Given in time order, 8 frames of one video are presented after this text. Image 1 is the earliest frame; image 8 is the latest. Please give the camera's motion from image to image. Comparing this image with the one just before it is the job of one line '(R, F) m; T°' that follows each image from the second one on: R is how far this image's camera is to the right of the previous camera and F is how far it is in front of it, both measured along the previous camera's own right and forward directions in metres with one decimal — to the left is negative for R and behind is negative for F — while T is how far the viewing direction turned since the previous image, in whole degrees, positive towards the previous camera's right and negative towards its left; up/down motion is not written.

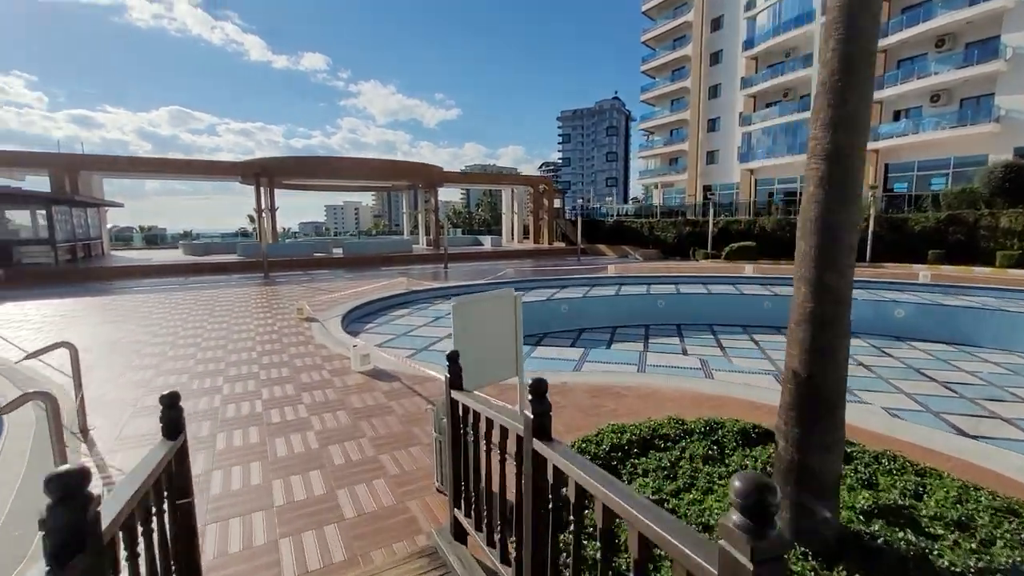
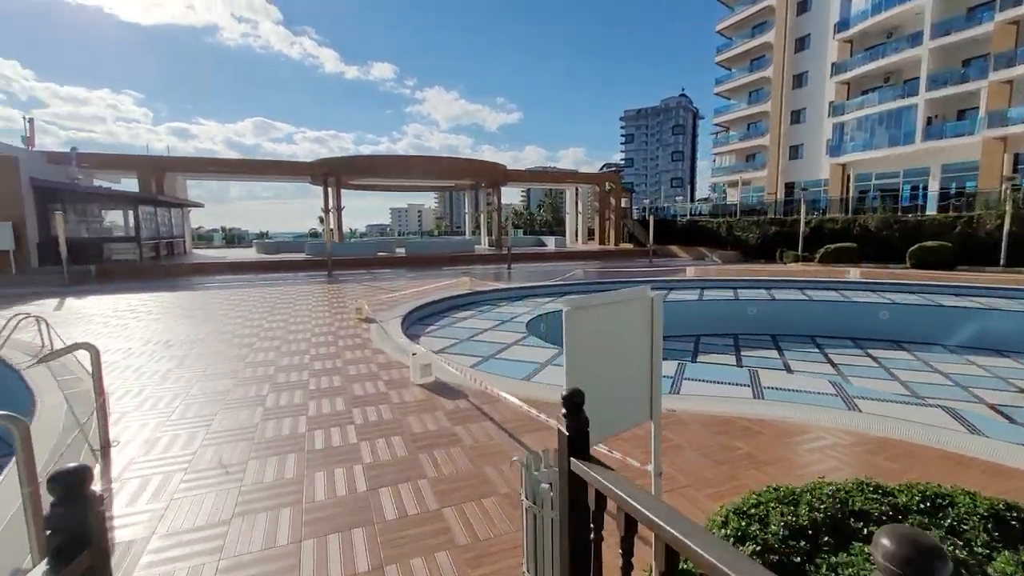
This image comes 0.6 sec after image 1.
(-0.3, +1.0) m; -7°
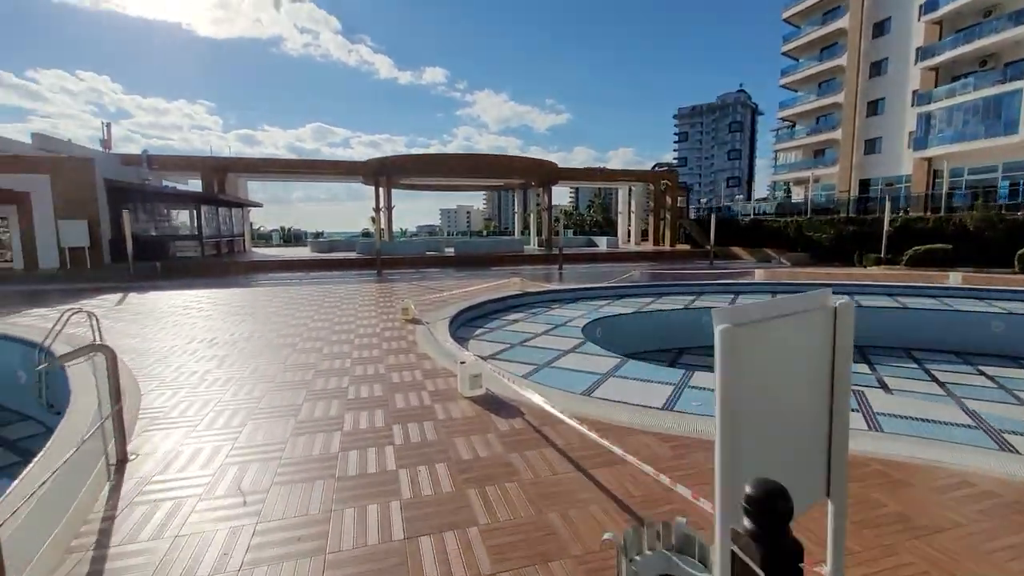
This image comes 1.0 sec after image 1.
(-0.1, +0.6) m; -6°
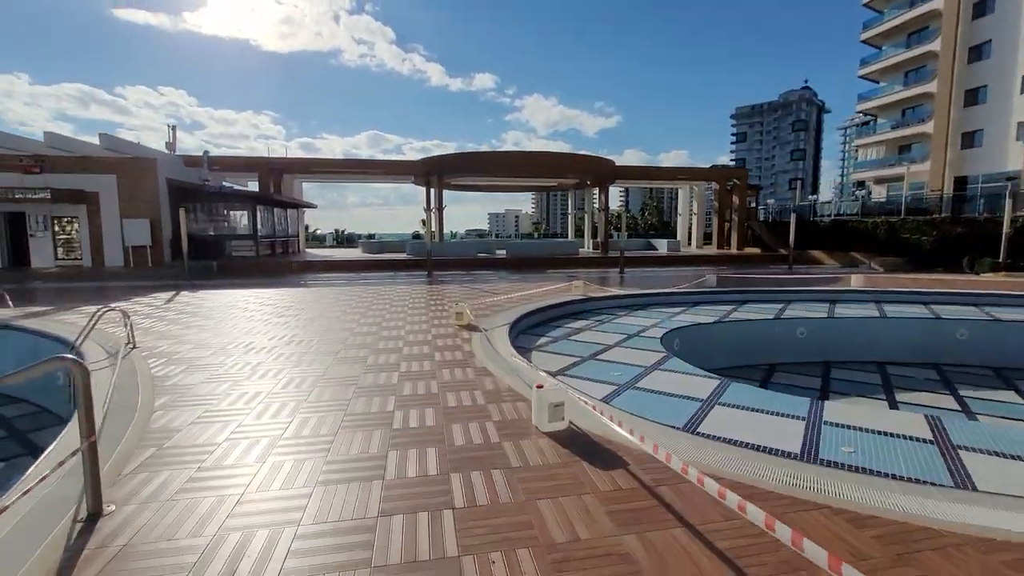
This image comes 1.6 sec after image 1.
(-0.3, +1.0) m; -6°
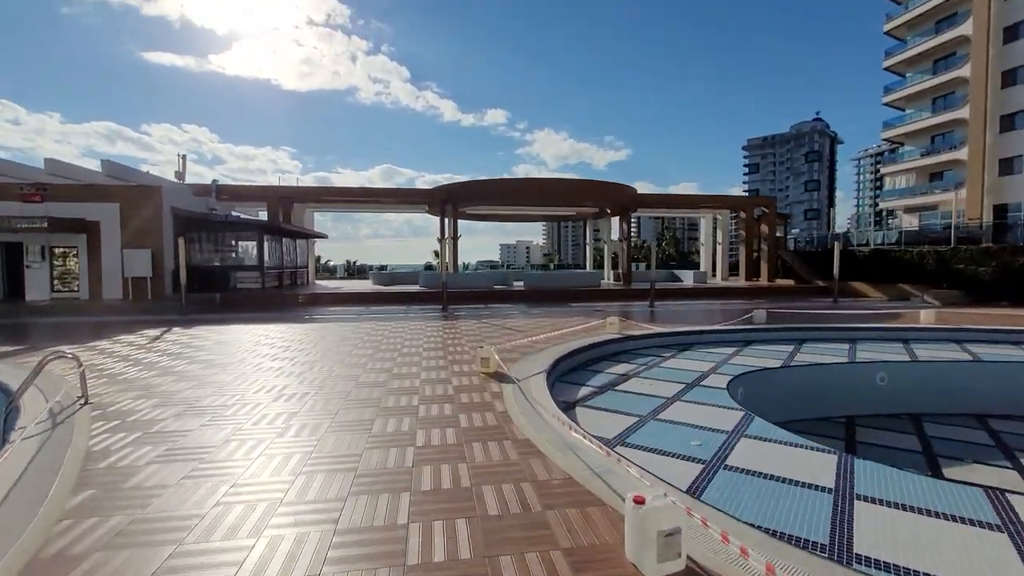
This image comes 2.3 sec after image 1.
(-0.3, +1.2) m; -1°
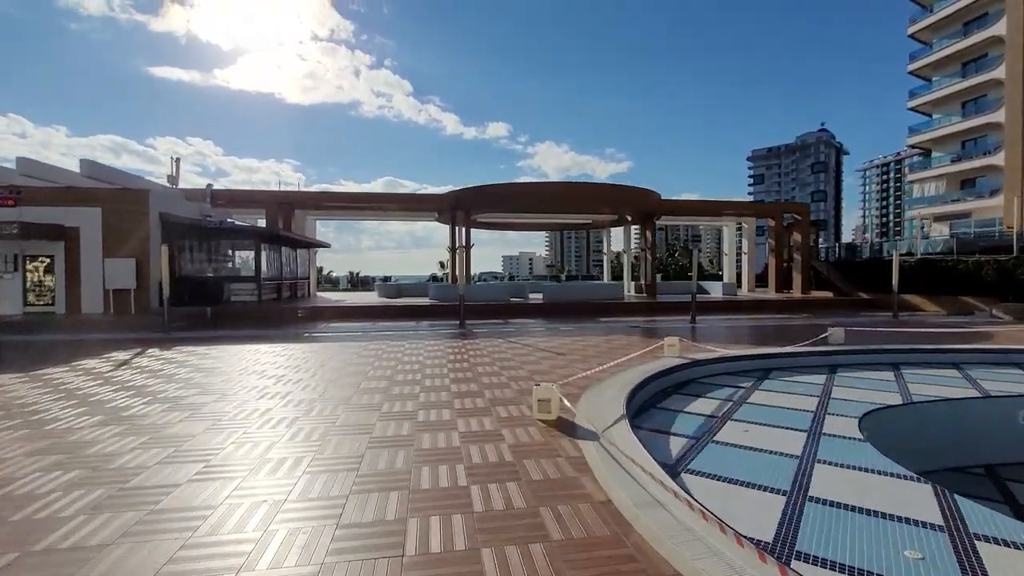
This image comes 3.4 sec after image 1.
(-0.6, +1.6) m; 0°
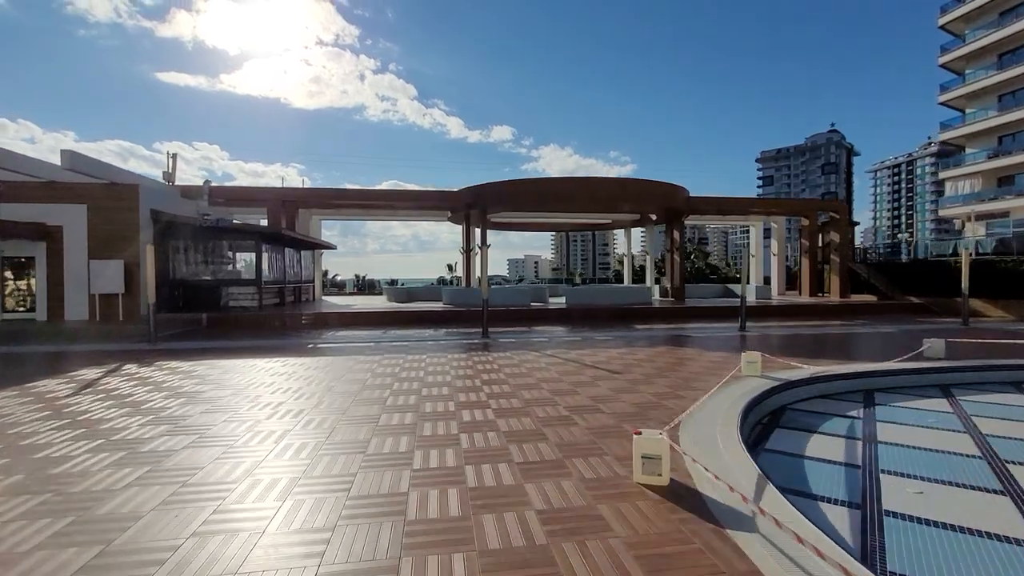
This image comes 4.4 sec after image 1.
(-0.6, +1.4) m; 0°
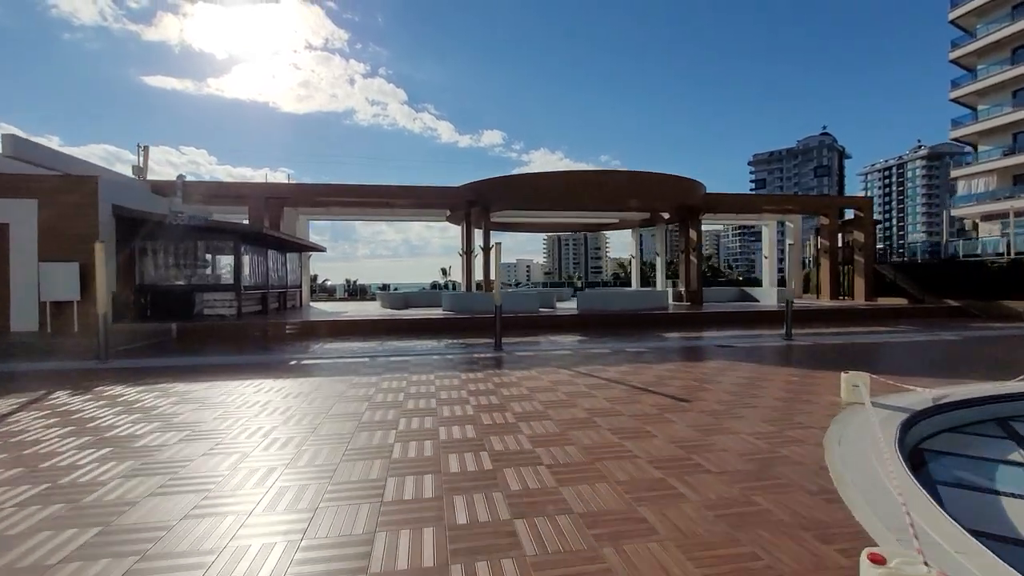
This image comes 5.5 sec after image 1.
(-0.5, +1.5) m; +1°
